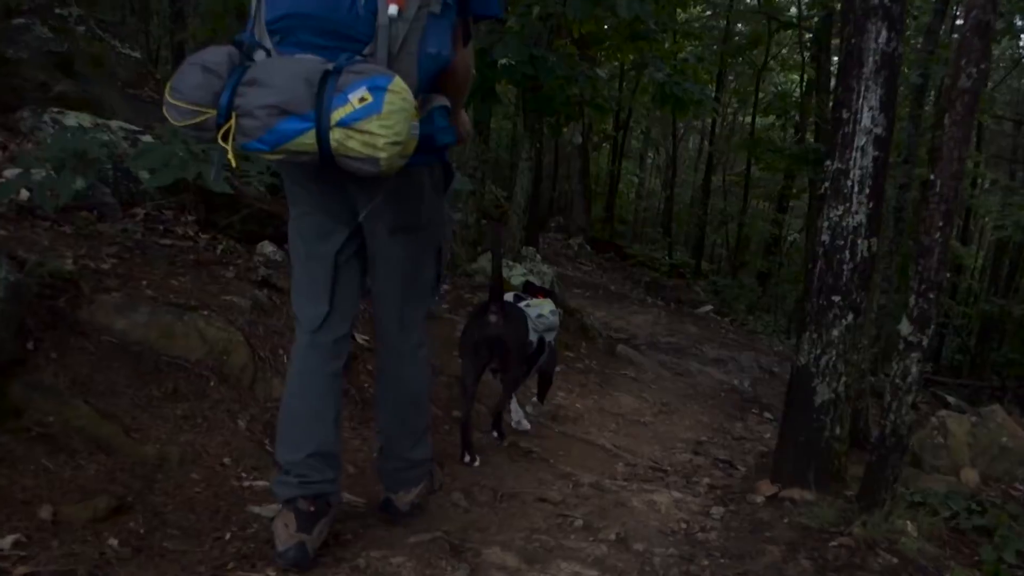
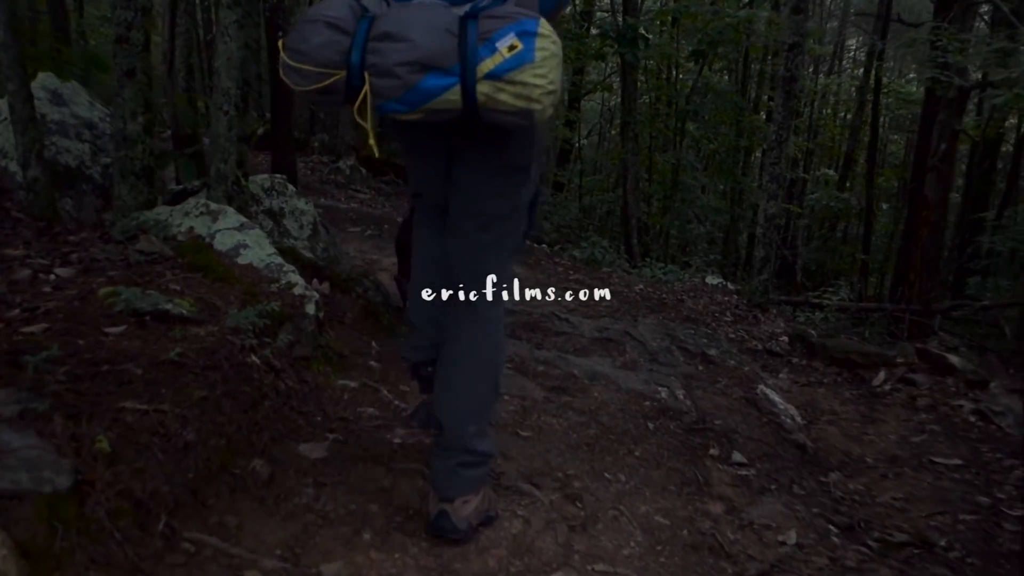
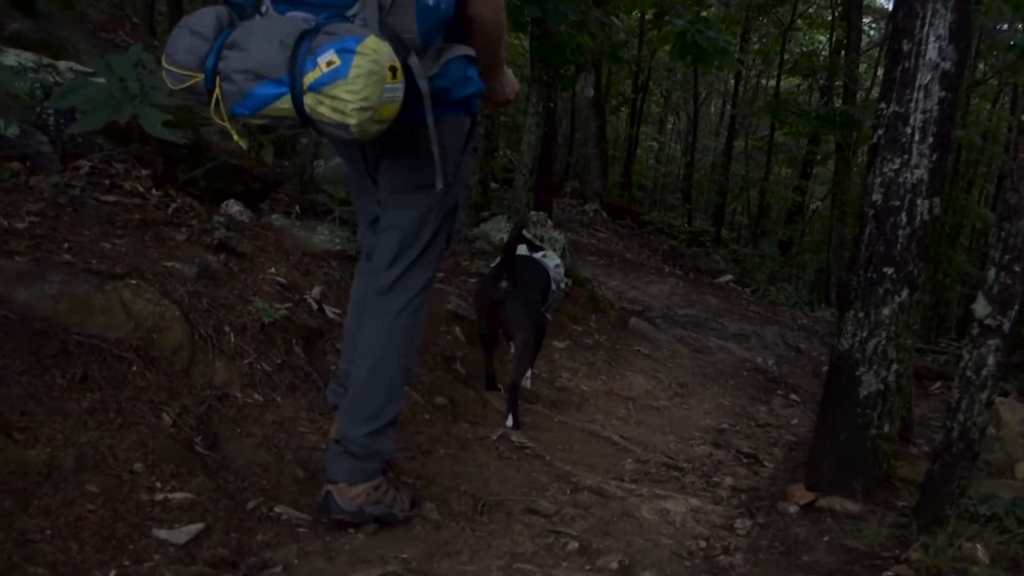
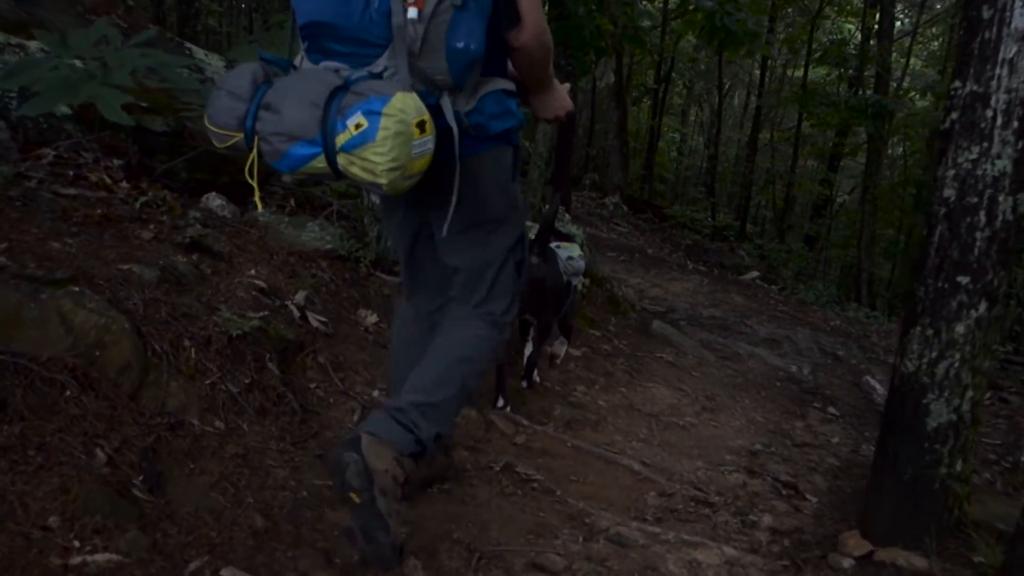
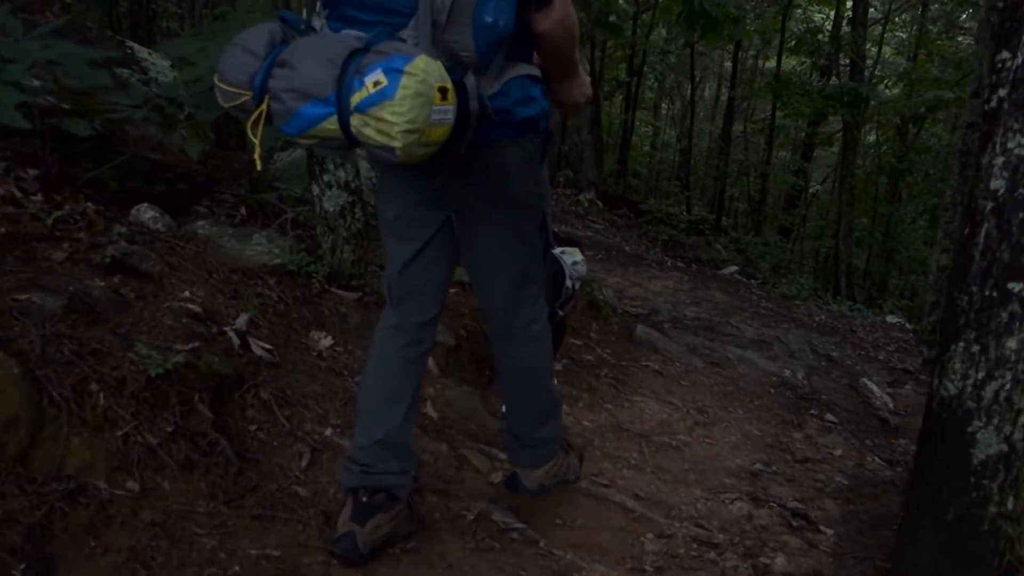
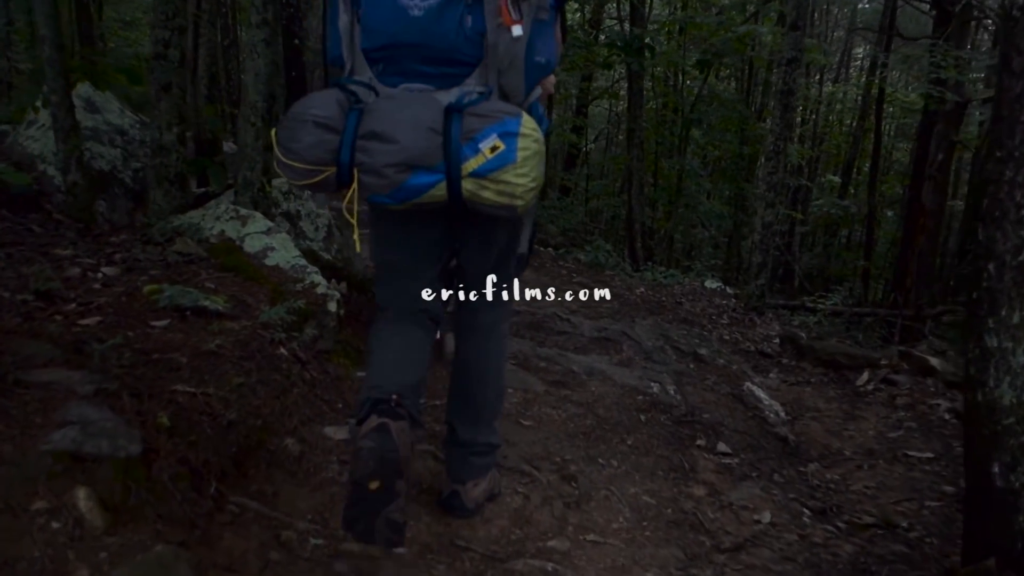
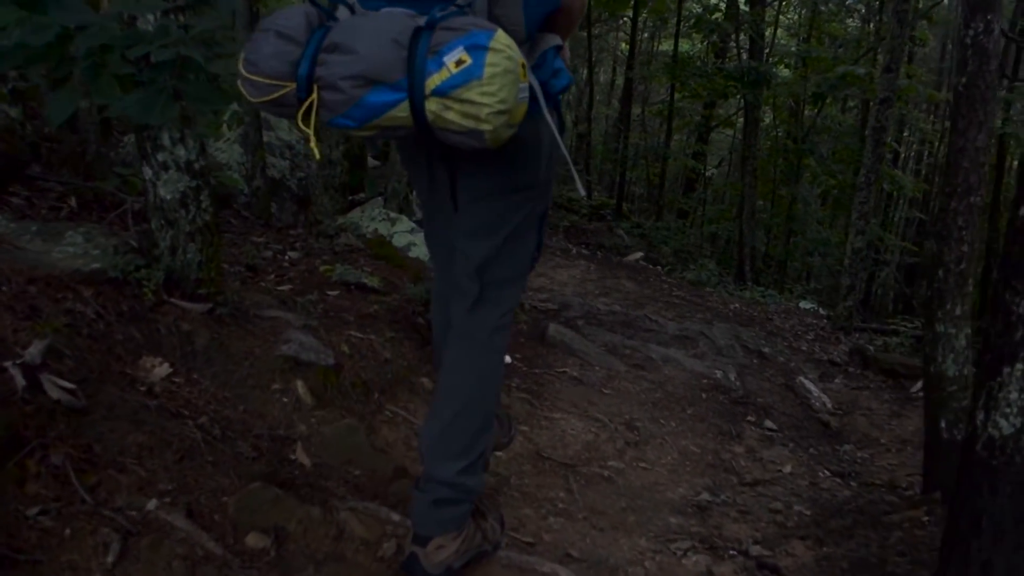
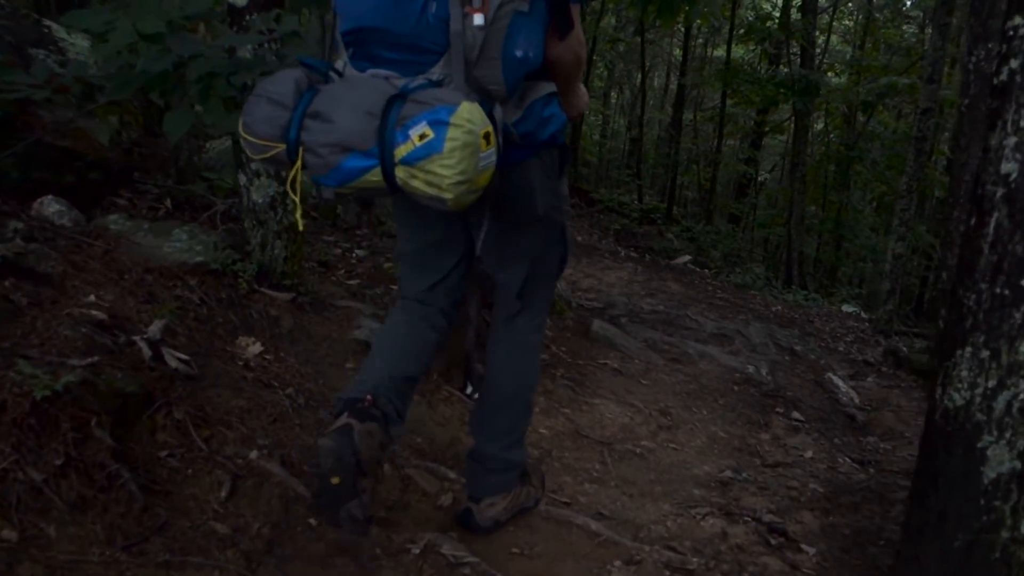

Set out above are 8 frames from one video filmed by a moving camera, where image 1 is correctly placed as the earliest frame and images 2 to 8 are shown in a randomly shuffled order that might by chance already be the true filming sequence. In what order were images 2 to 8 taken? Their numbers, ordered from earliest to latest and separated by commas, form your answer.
3, 4, 5, 8, 7, 6, 2
